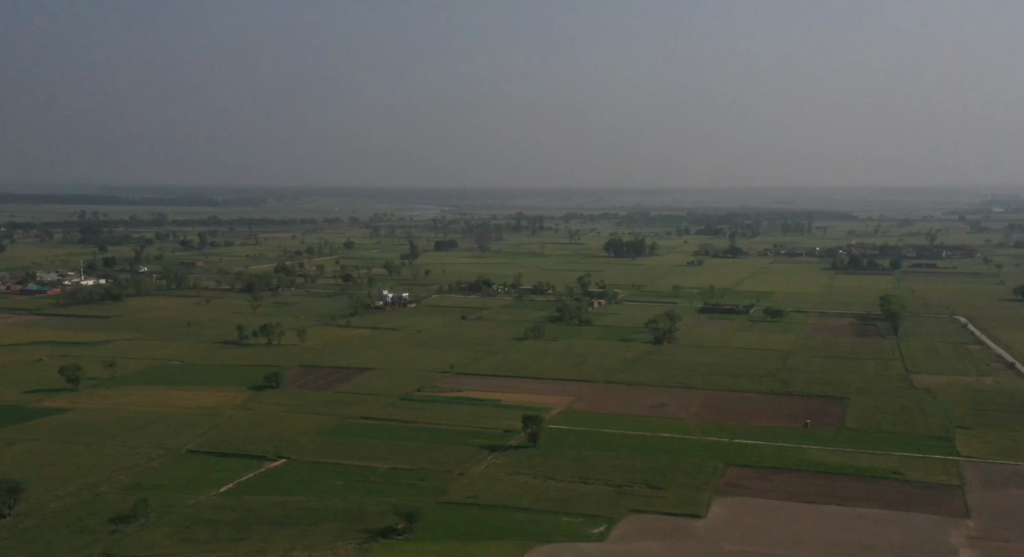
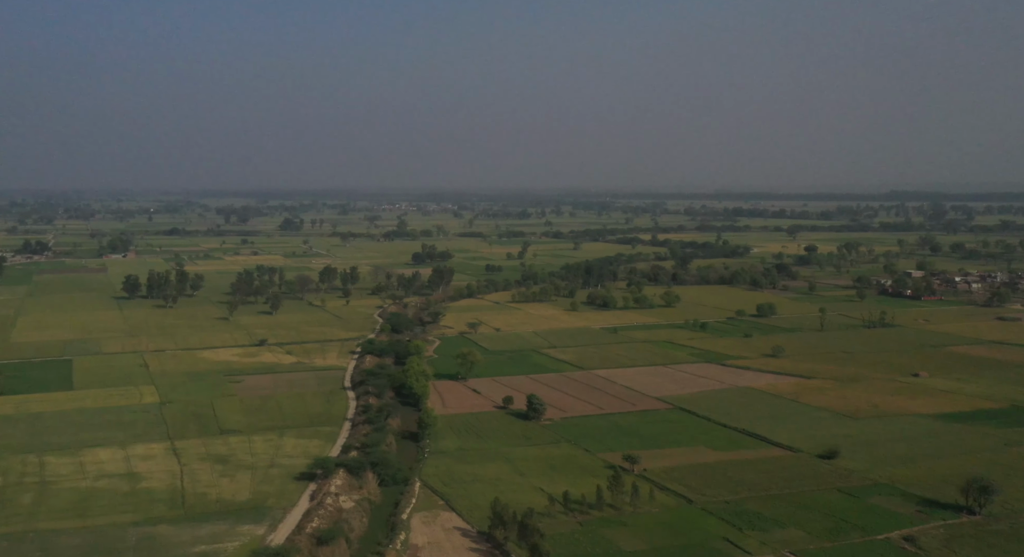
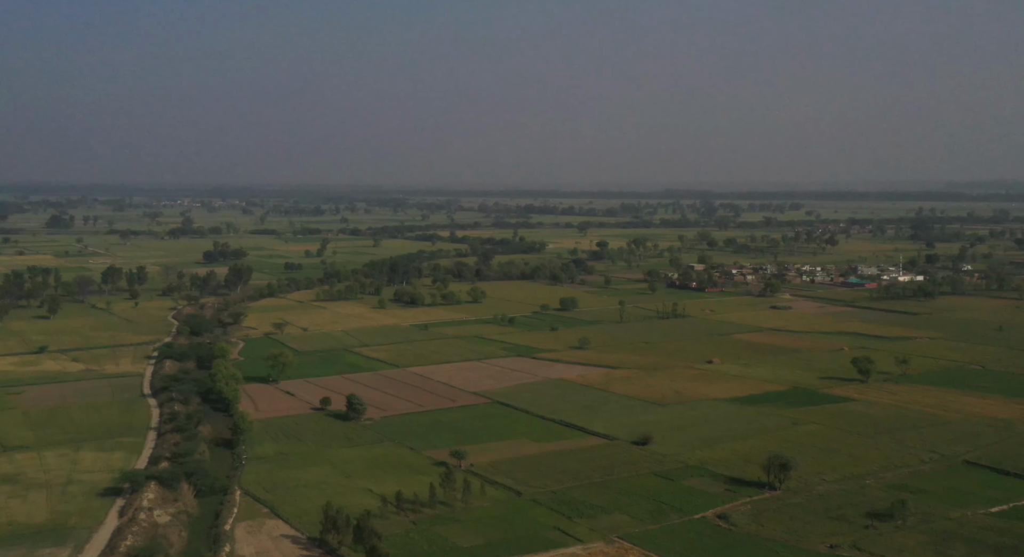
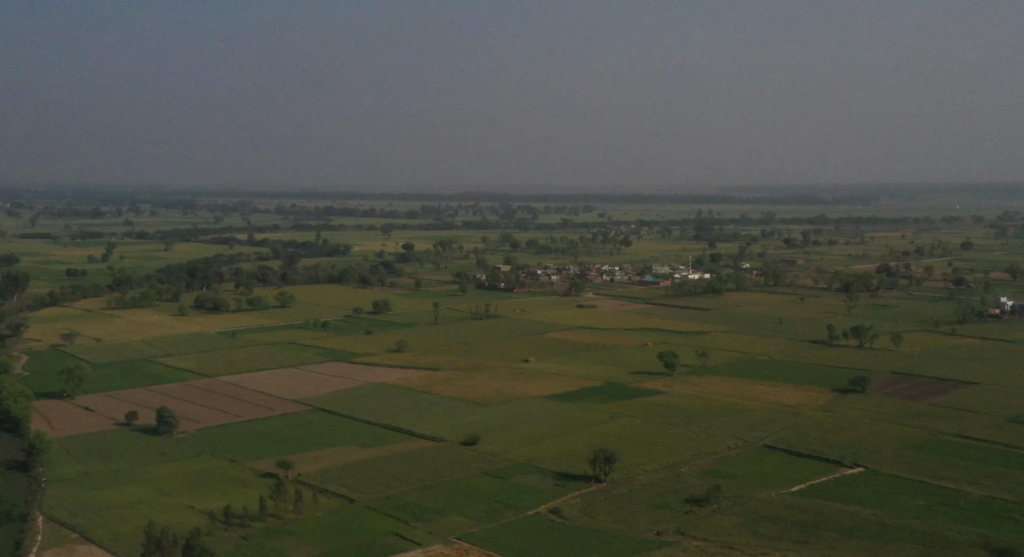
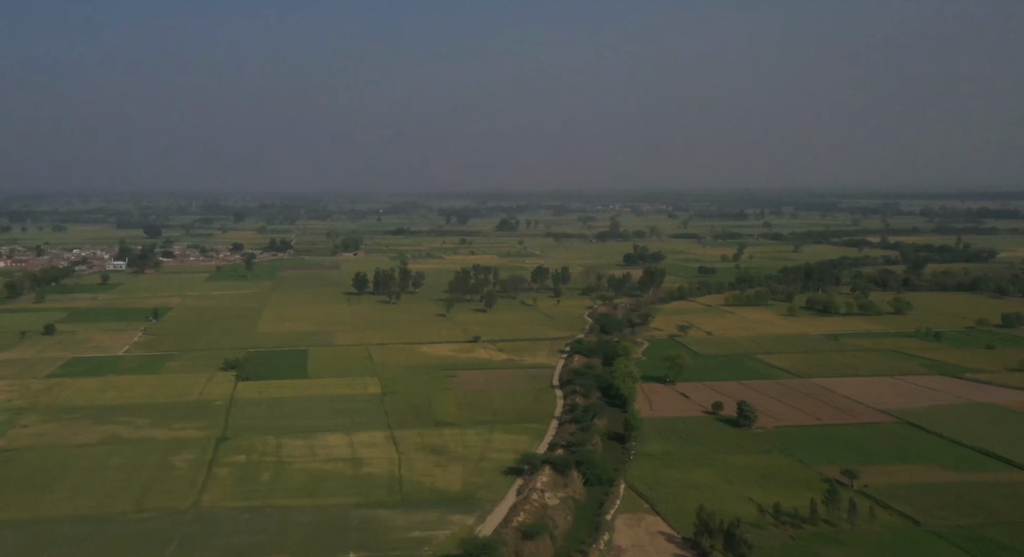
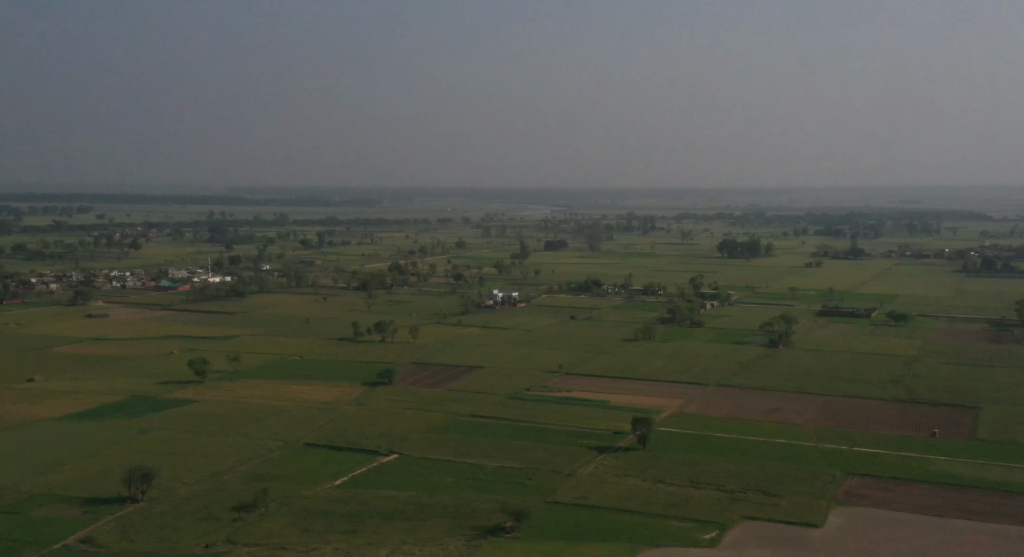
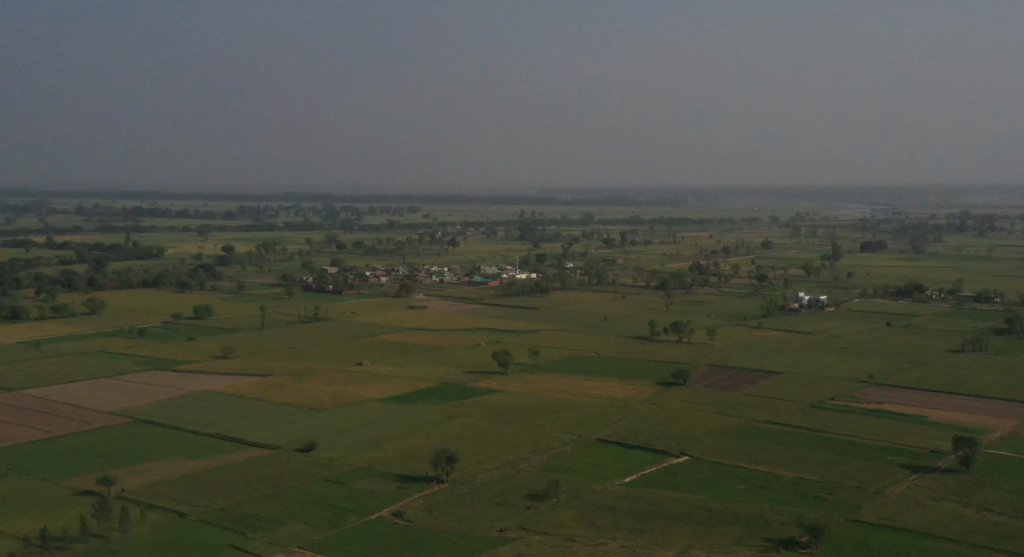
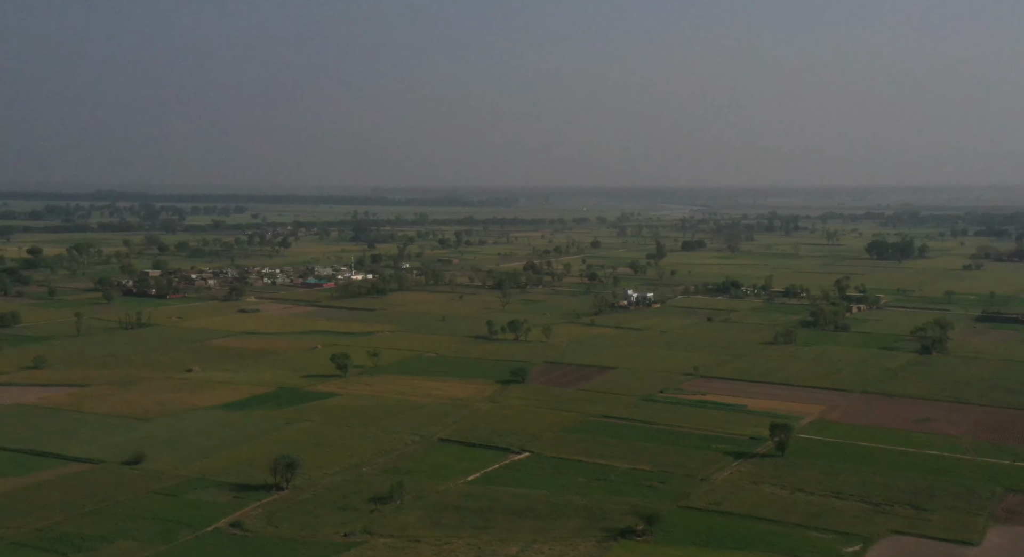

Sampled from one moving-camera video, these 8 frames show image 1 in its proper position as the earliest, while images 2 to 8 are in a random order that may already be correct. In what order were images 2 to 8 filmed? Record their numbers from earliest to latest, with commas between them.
6, 8, 7, 4, 3, 2, 5
